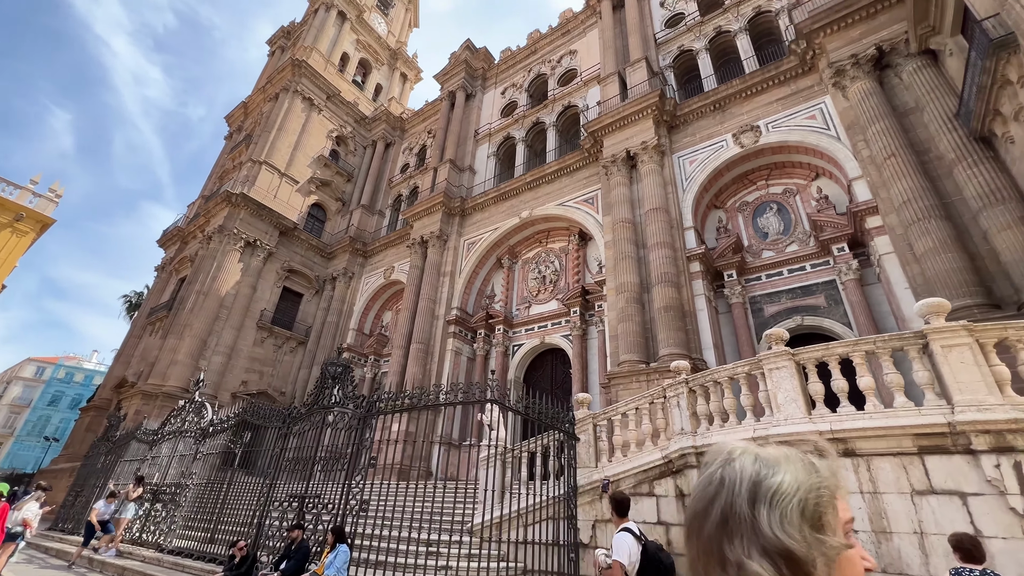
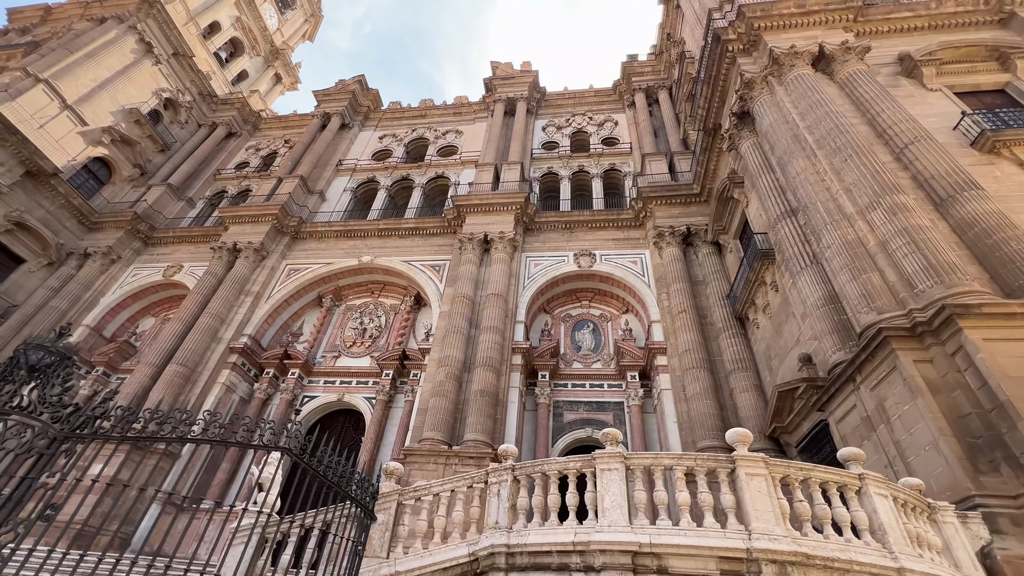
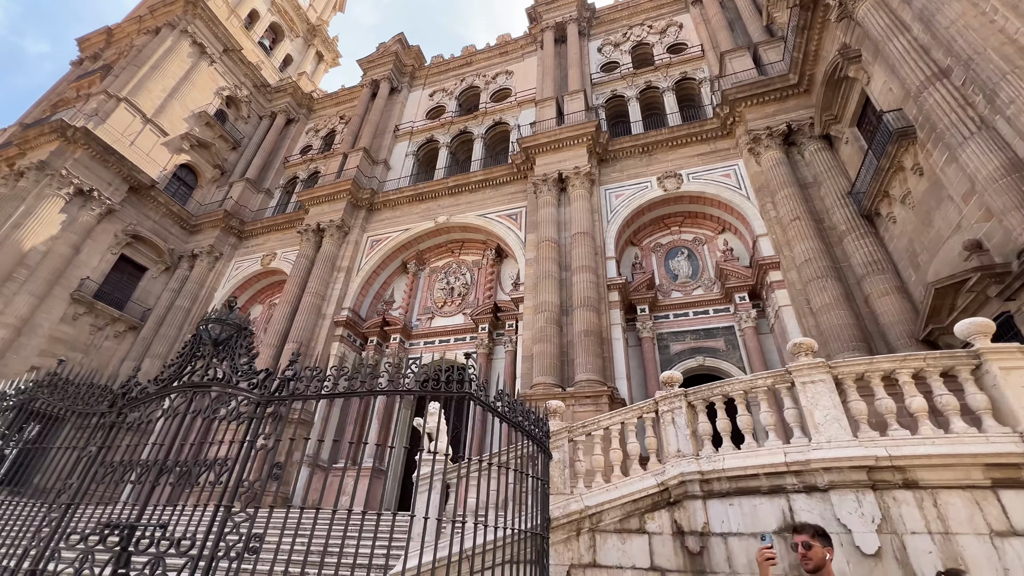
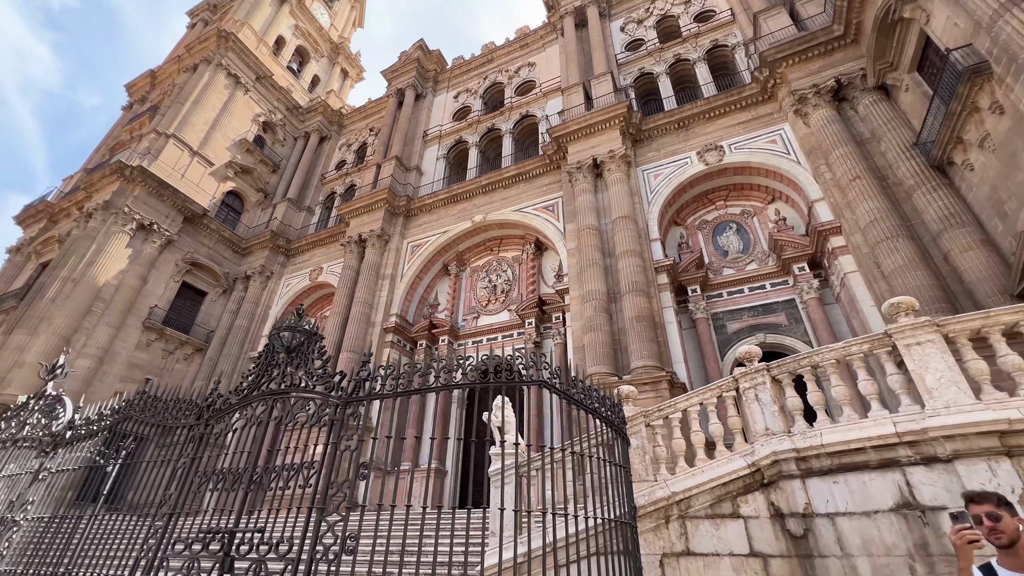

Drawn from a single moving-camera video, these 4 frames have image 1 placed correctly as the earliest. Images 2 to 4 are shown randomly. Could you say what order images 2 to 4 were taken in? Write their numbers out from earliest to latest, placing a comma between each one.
2, 3, 4
